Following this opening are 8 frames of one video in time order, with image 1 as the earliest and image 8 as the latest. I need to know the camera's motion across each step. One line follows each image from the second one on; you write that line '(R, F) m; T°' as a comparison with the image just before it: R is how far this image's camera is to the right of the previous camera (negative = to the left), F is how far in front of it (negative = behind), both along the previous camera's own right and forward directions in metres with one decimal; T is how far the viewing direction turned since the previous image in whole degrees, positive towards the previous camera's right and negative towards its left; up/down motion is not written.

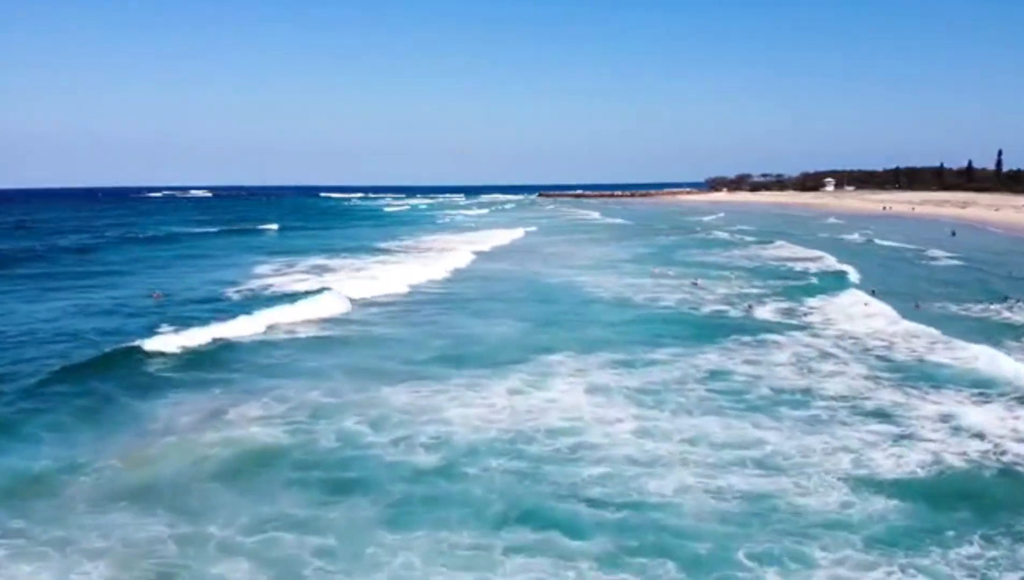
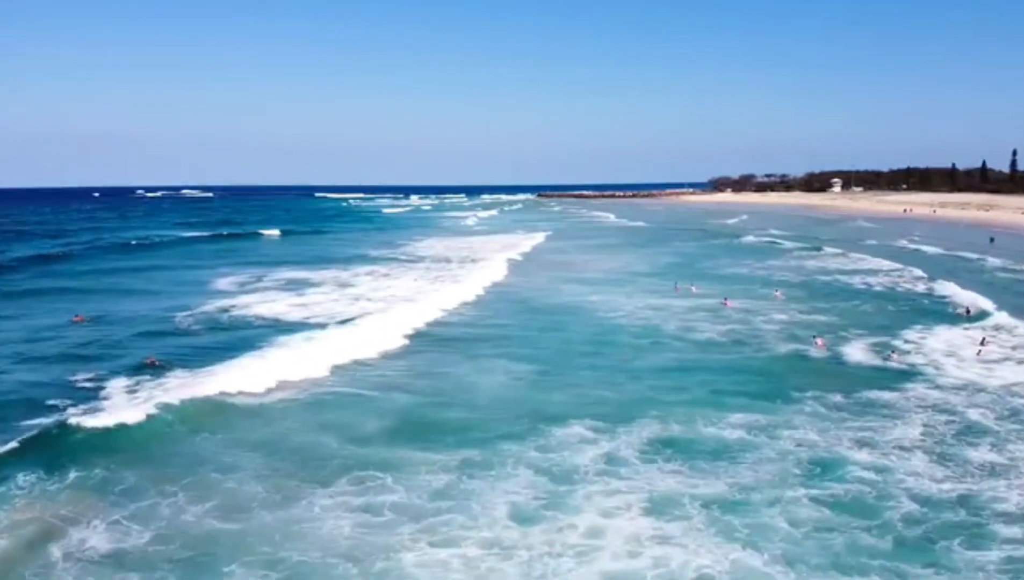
(0.0, +5.4) m; 0°
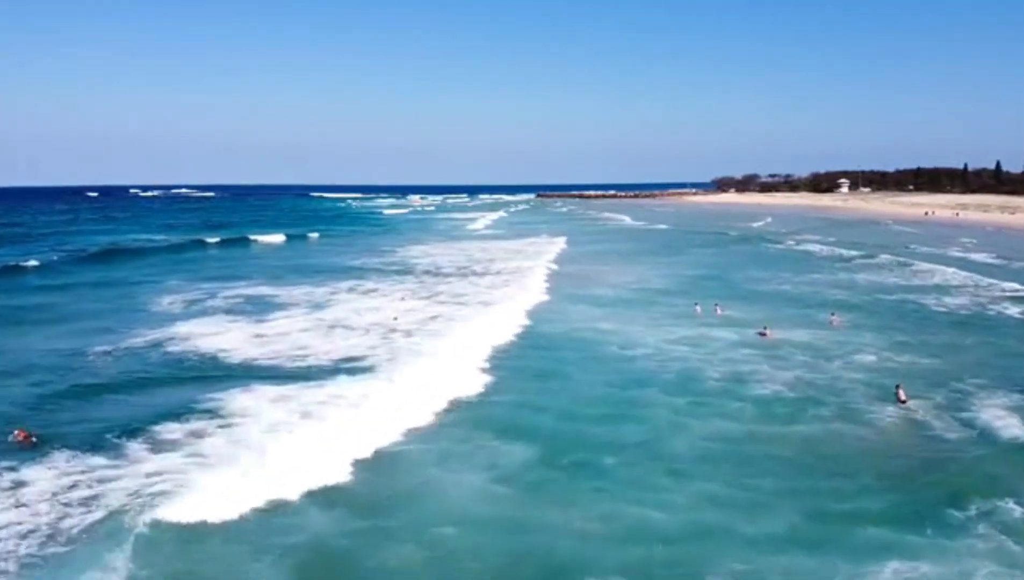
(0.0, +4.8) m; 0°
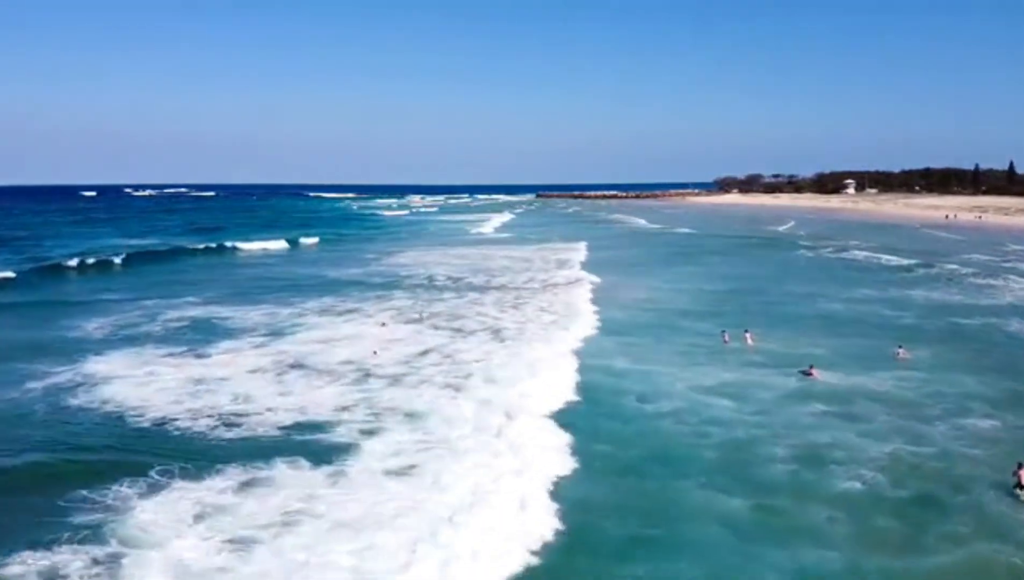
(0.0, +4.3) m; 0°
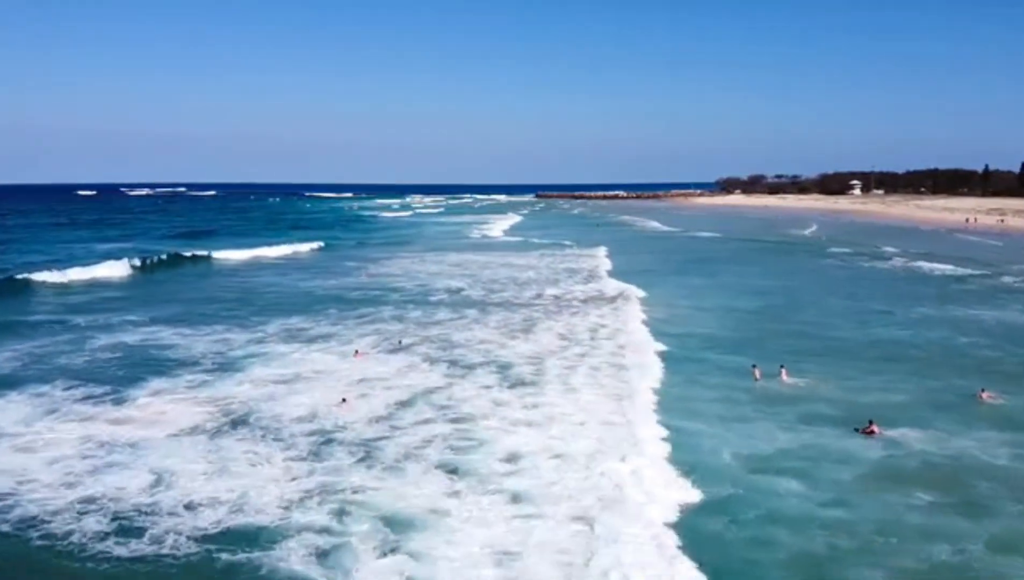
(-0.3, +3.9) m; 0°
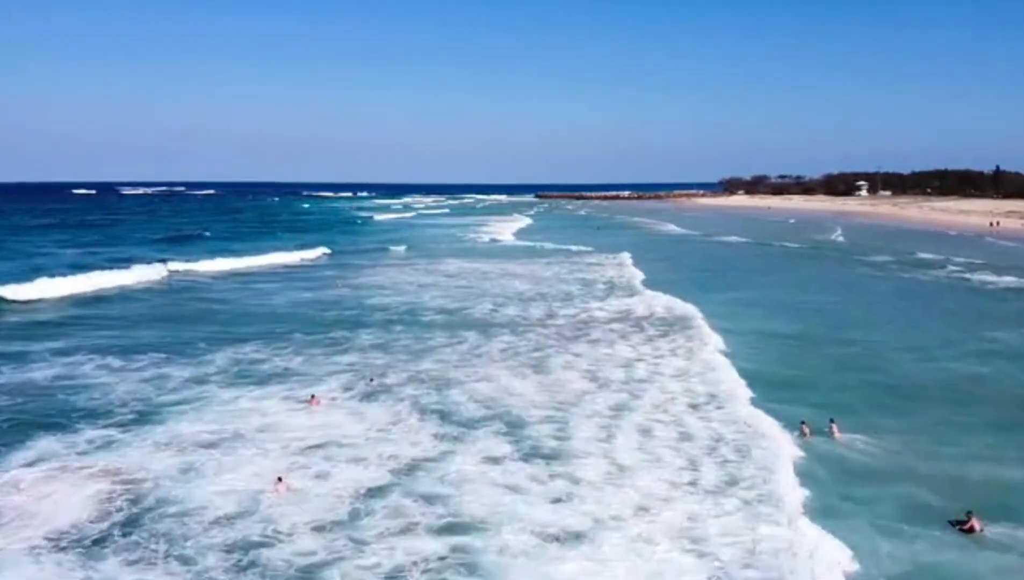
(-0.3, +4.0) m; 0°
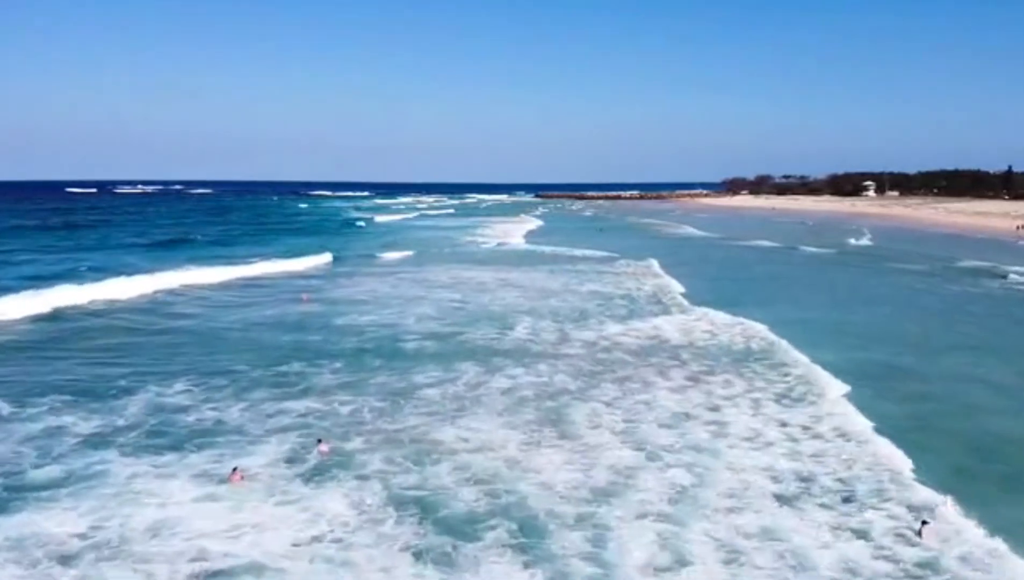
(-0.2, +3.9) m; 0°
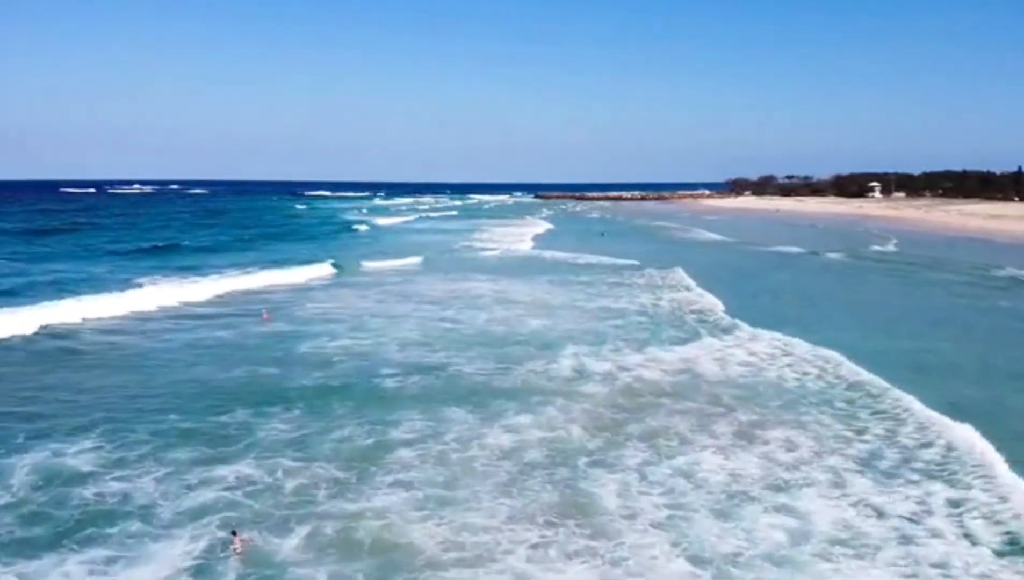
(0.0, +3.0) m; 0°
